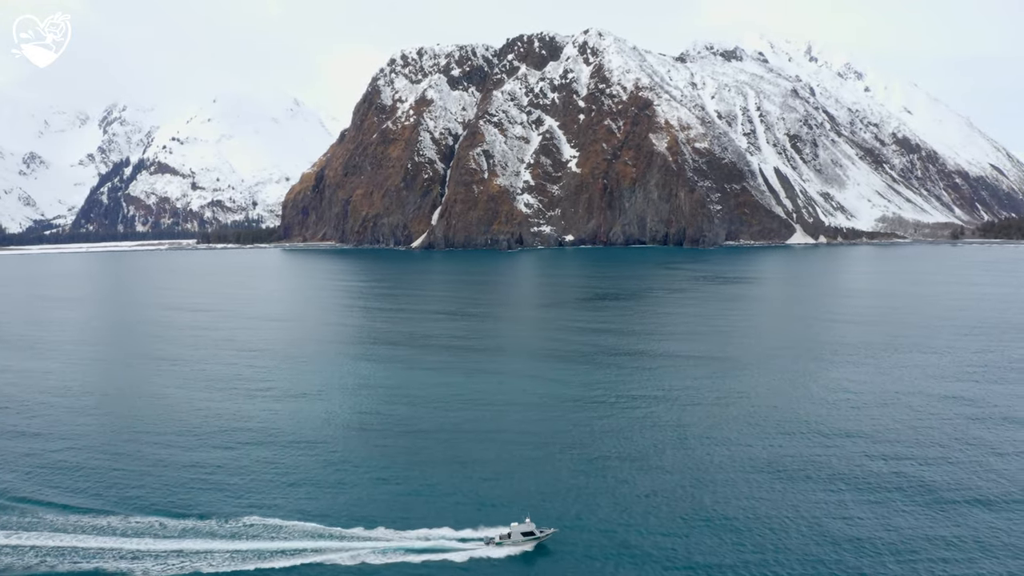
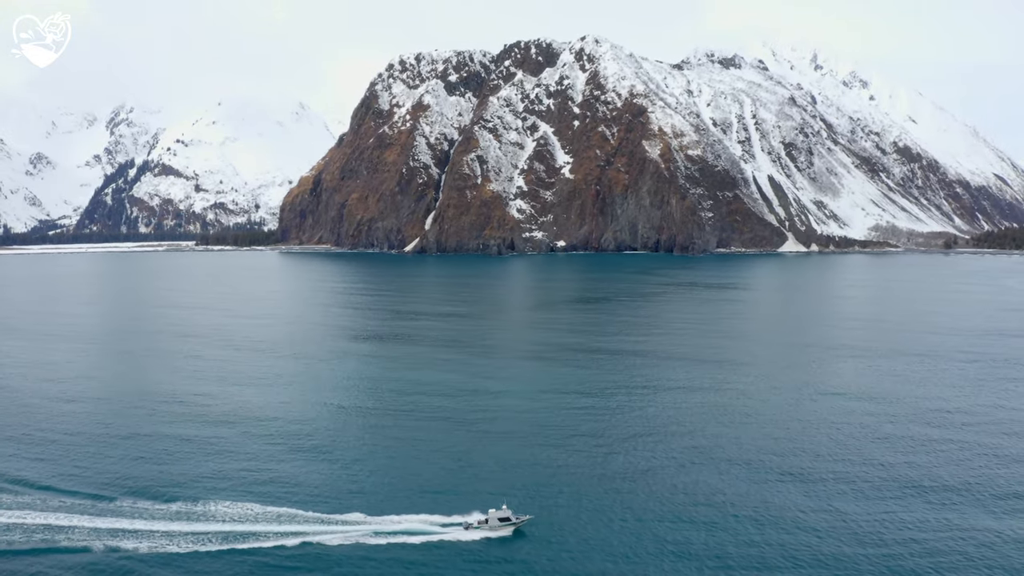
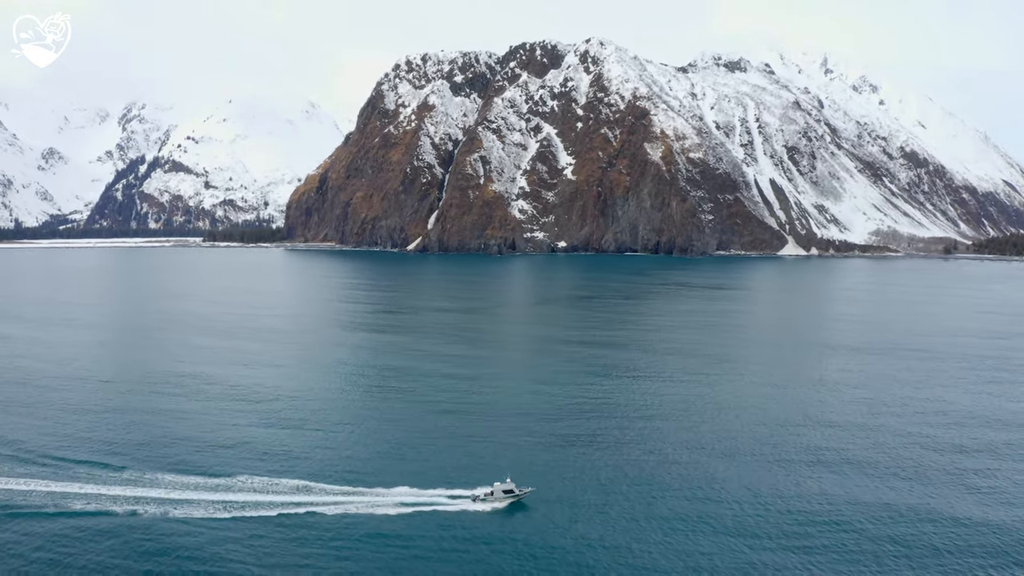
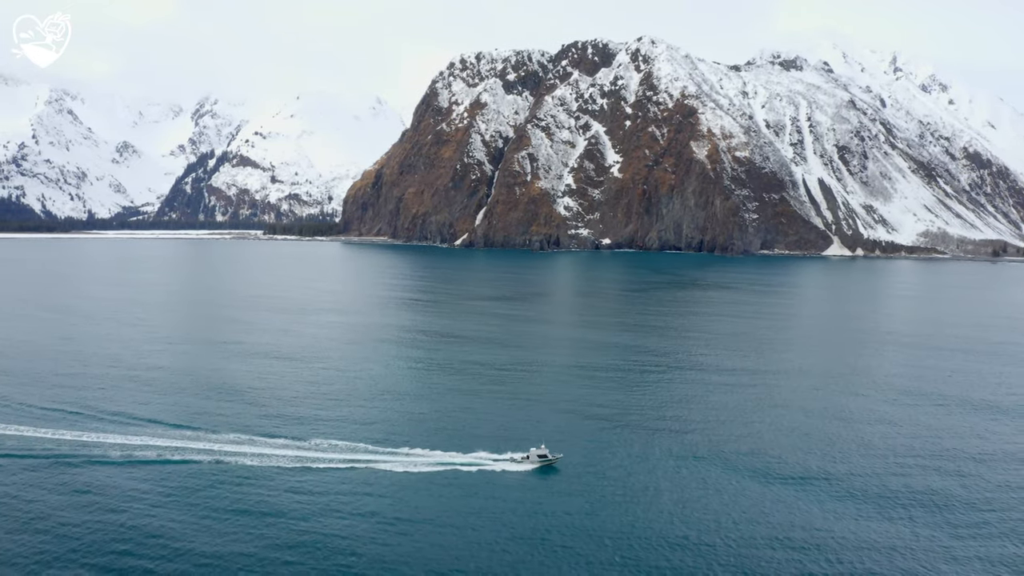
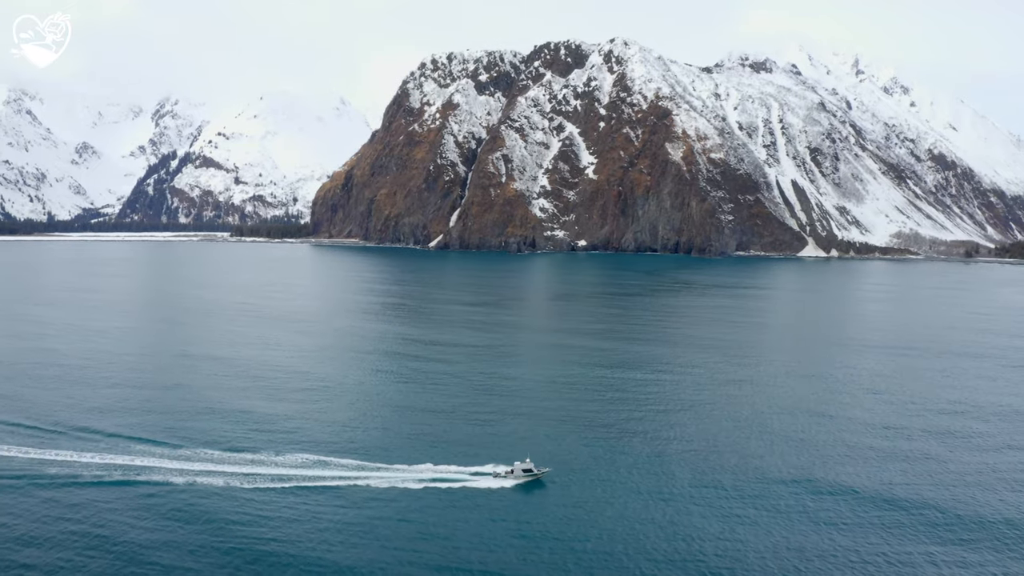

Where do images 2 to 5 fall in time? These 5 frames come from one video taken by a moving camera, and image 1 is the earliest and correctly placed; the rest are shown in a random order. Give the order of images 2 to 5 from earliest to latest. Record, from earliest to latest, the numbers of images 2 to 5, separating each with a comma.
2, 3, 5, 4
